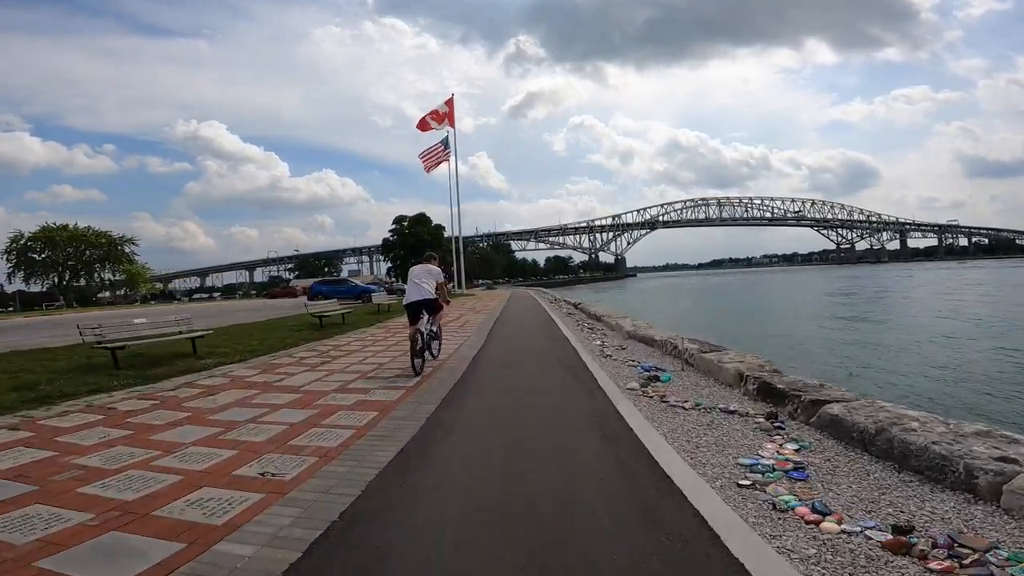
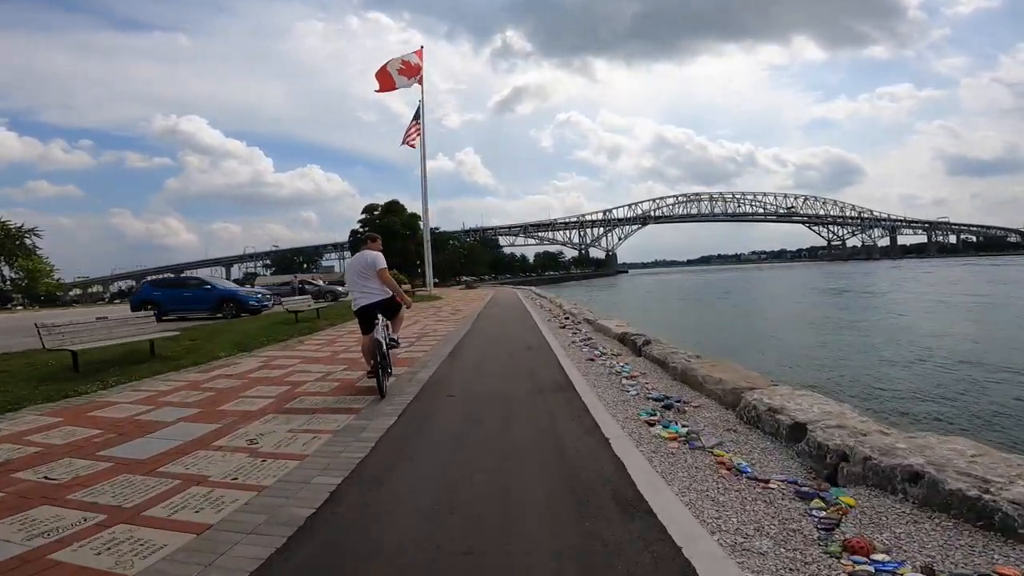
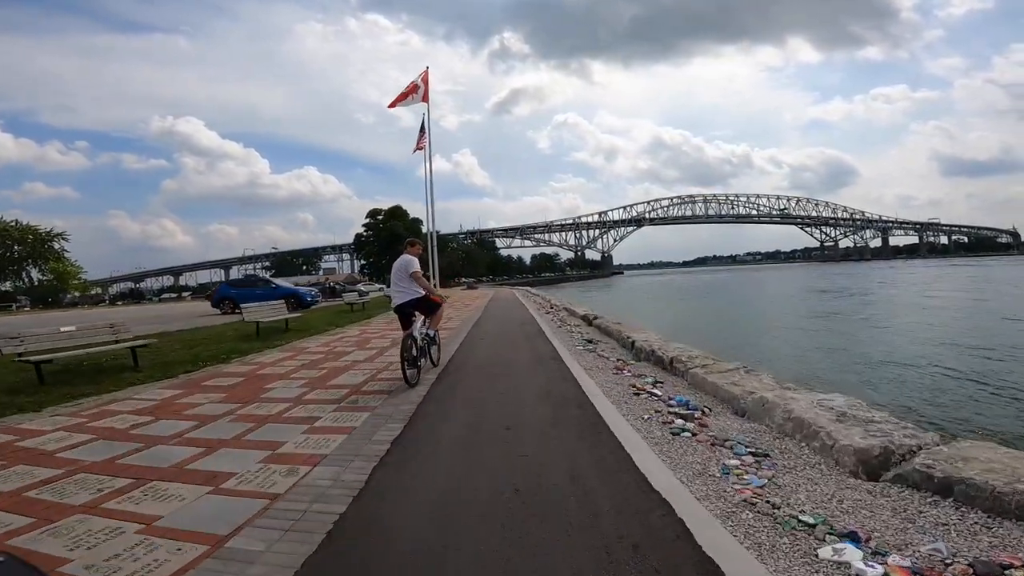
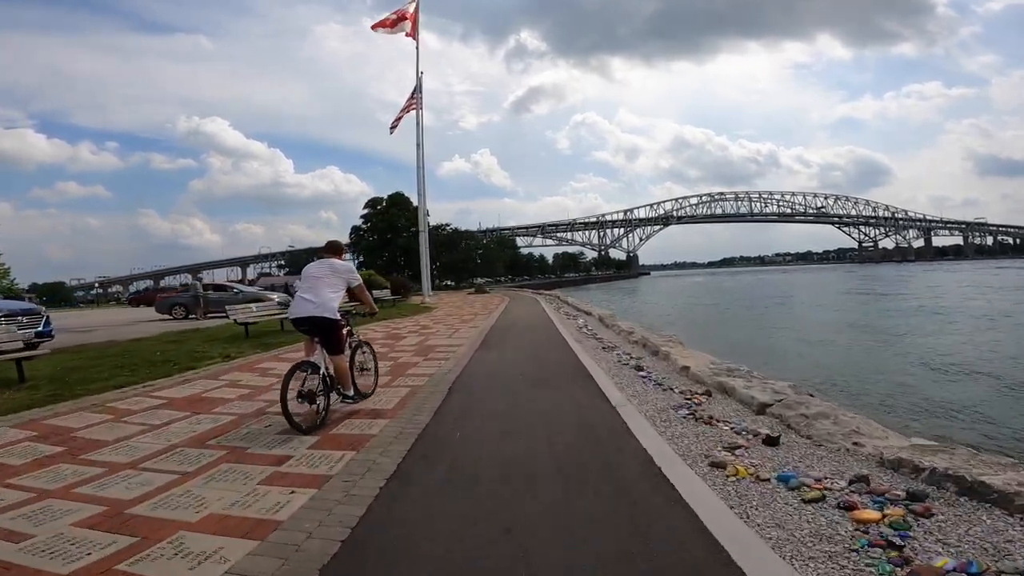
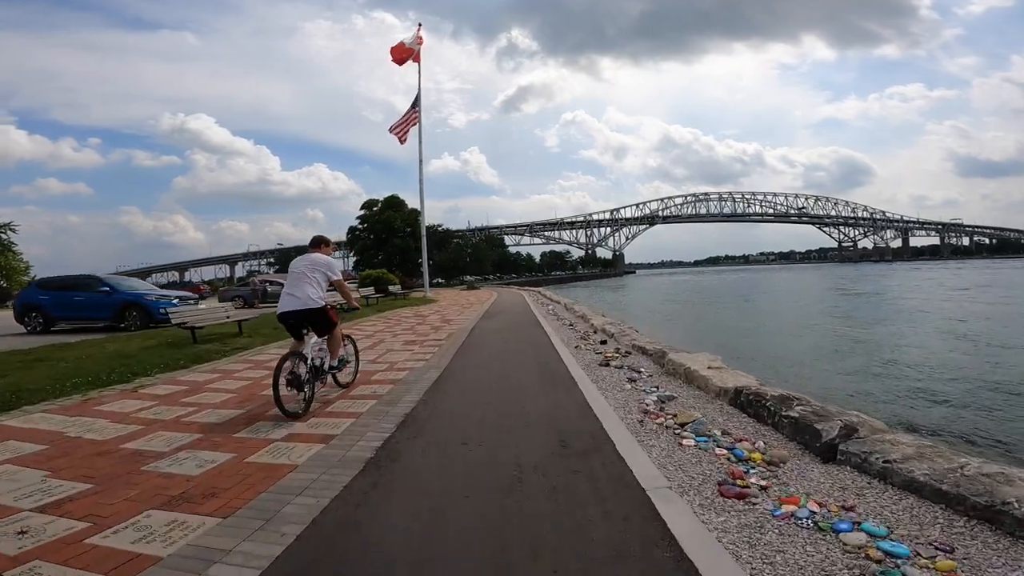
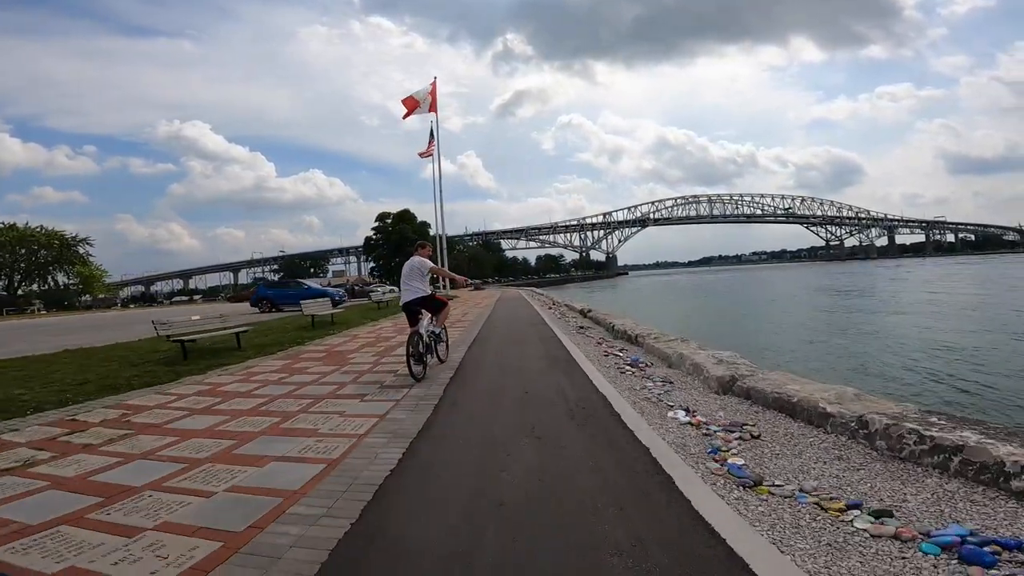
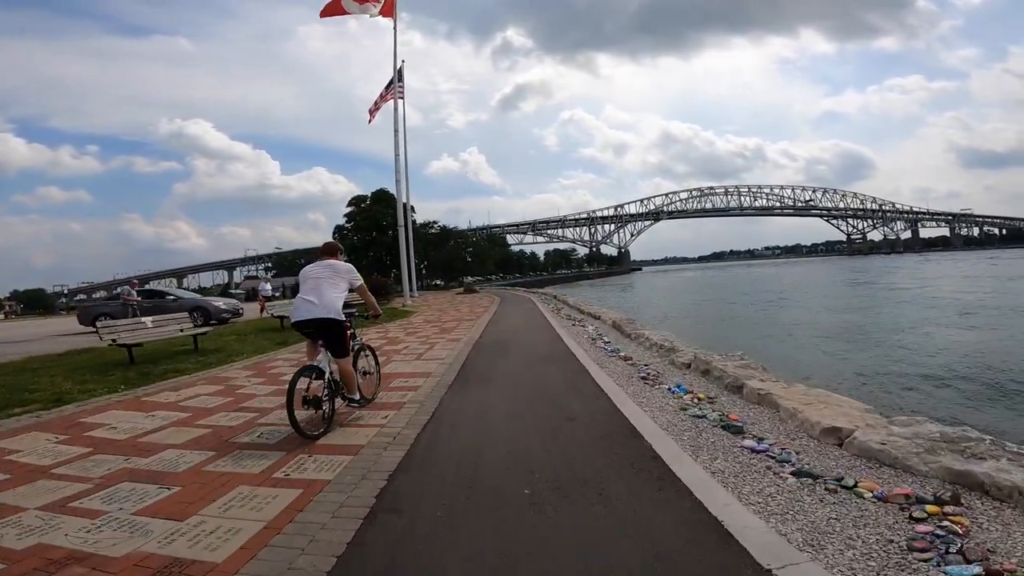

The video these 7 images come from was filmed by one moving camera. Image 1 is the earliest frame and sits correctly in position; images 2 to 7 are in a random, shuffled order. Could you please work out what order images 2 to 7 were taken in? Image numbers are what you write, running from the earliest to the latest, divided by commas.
6, 3, 2, 5, 4, 7
